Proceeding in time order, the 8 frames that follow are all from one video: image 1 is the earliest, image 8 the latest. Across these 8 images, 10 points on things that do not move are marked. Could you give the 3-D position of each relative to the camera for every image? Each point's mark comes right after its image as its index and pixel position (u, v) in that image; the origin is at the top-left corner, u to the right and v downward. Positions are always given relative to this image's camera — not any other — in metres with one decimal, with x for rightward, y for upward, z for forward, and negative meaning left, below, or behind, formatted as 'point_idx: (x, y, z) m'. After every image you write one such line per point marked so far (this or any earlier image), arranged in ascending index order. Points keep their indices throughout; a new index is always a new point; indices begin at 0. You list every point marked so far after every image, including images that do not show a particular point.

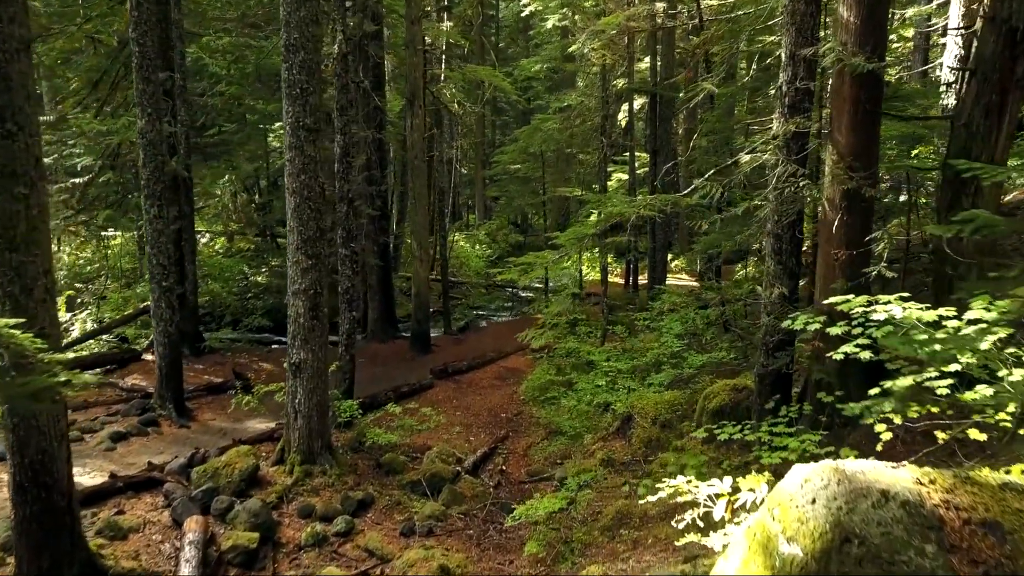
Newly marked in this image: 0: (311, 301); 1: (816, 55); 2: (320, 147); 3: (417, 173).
0: (-2.8, -0.2, +8.1) m
1: (+3.4, +2.6, +6.4) m
2: (-2.7, +2.0, +8.1) m
3: (-2.4, +2.9, +14.8) m
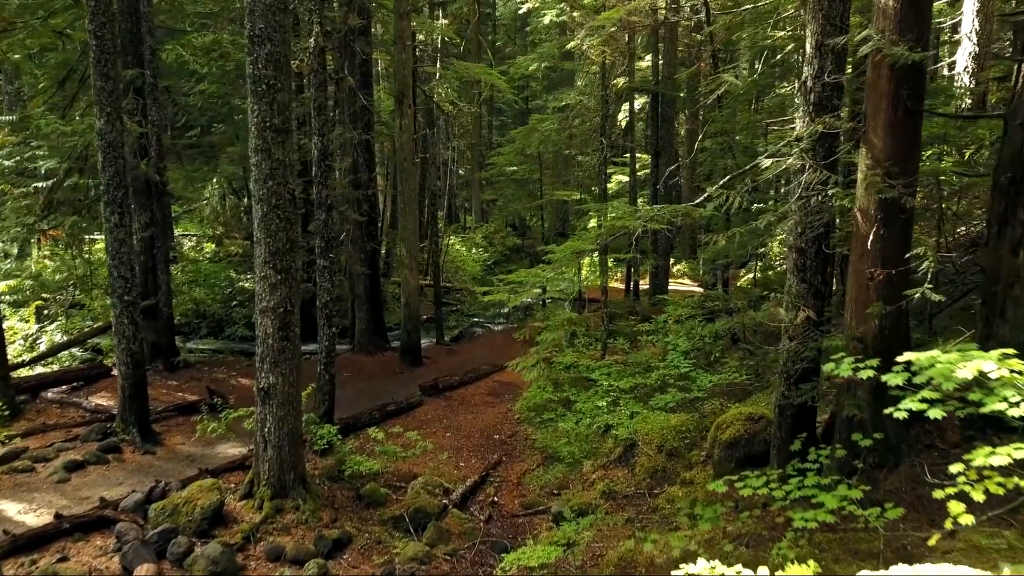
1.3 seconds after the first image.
0: (-2.9, -0.4, +7.3) m
1: (+3.3, +2.4, +5.6) m
2: (-2.8, +1.8, +7.3) m
3: (-2.6, +2.7, +14.0) m
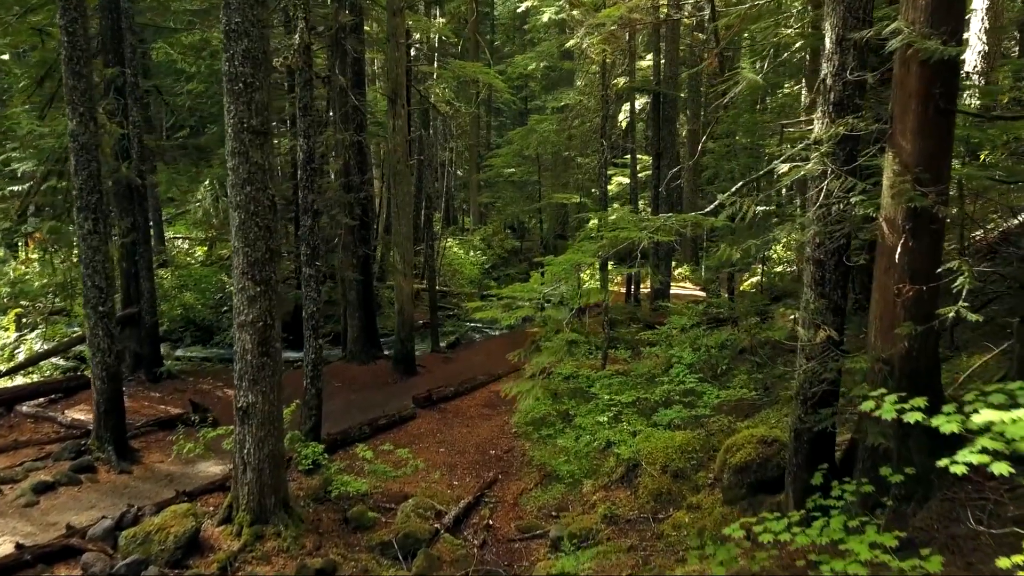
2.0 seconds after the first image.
0: (-3.0, -0.6, +6.9) m
1: (+3.2, +2.2, +5.2) m
2: (-2.9, +1.6, +6.9) m
3: (-2.6, +2.5, +13.5) m
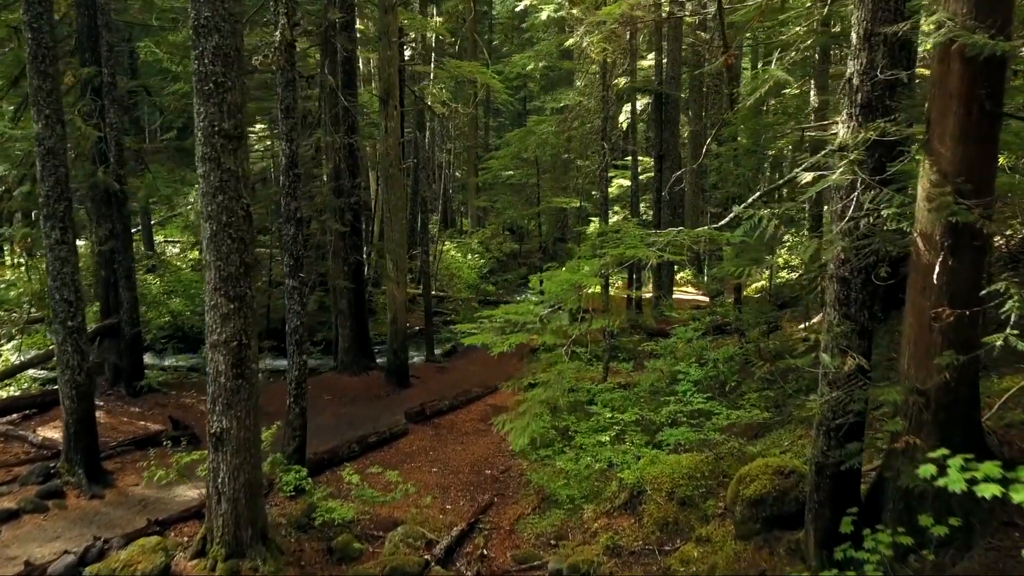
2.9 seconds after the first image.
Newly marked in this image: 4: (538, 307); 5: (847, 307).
0: (-3.0, -0.8, +6.4) m
1: (+3.2, +2.0, +4.7) m
2: (-2.9, +1.4, +6.4) m
3: (-2.7, +2.3, +13.0) m
4: (+0.3, -0.3, +7.2) m
5: (+2.8, -0.2, +4.9) m
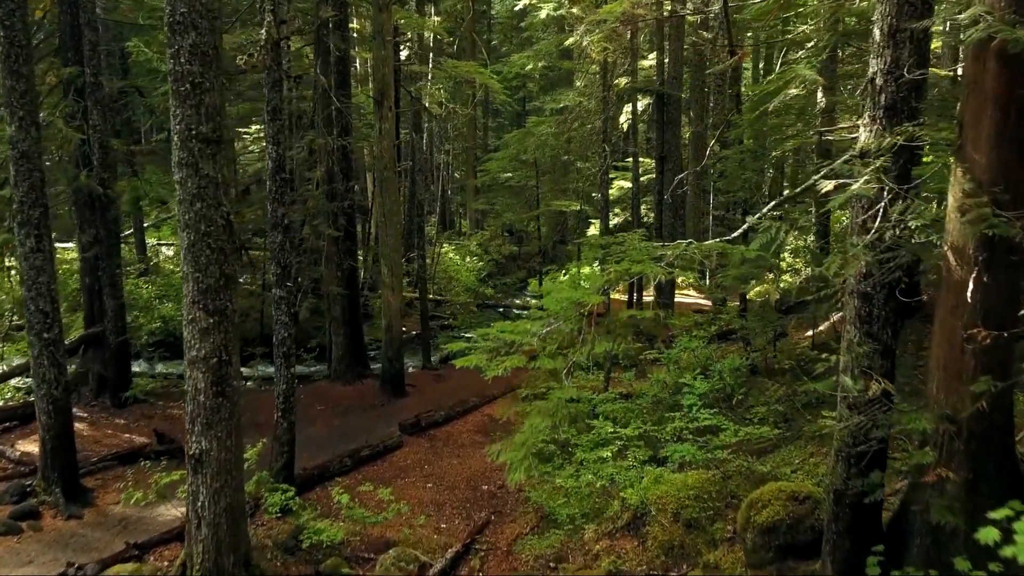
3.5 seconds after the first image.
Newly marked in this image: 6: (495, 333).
0: (-3.1, -0.9, +6.0) m
1: (+3.1, +1.9, +4.3) m
2: (-3.0, +1.3, +6.0) m
3: (-2.7, +2.2, +12.6) m
4: (+0.3, -0.4, +6.8) m
5: (+2.8, -0.3, +4.5) m
6: (-0.2, -0.4, +7.0) m
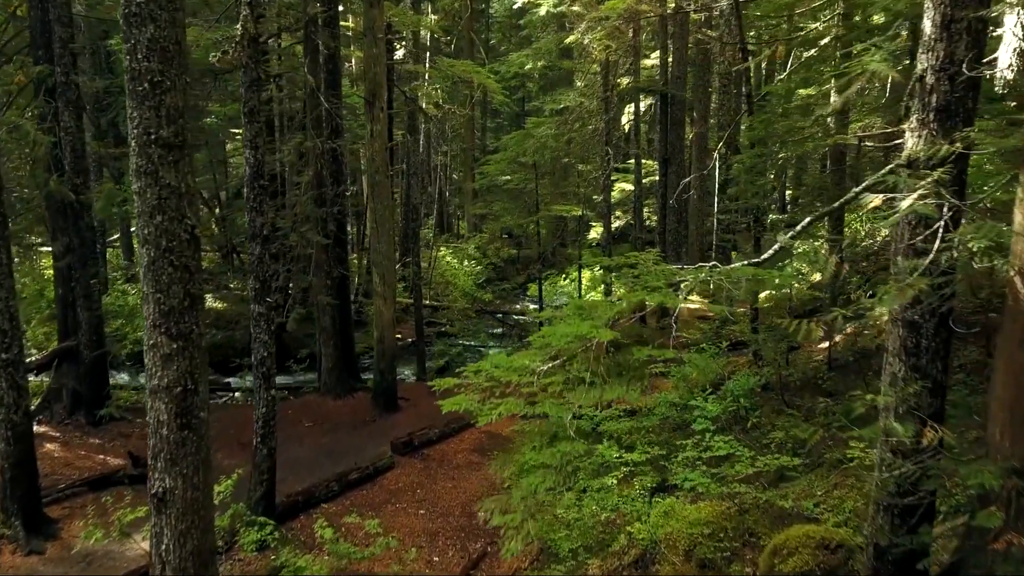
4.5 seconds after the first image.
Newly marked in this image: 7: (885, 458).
0: (-3.1, -1.1, +5.4) m
1: (+3.1, +1.7, +3.7) m
2: (-3.0, +1.1, +5.4) m
3: (-2.8, +2.0, +12.1) m
4: (+0.3, -0.6, +6.2) m
5: (+2.8, -0.5, +3.9) m
6: (-0.2, -0.6, +6.4) m
7: (+2.7, -1.2, +4.1) m
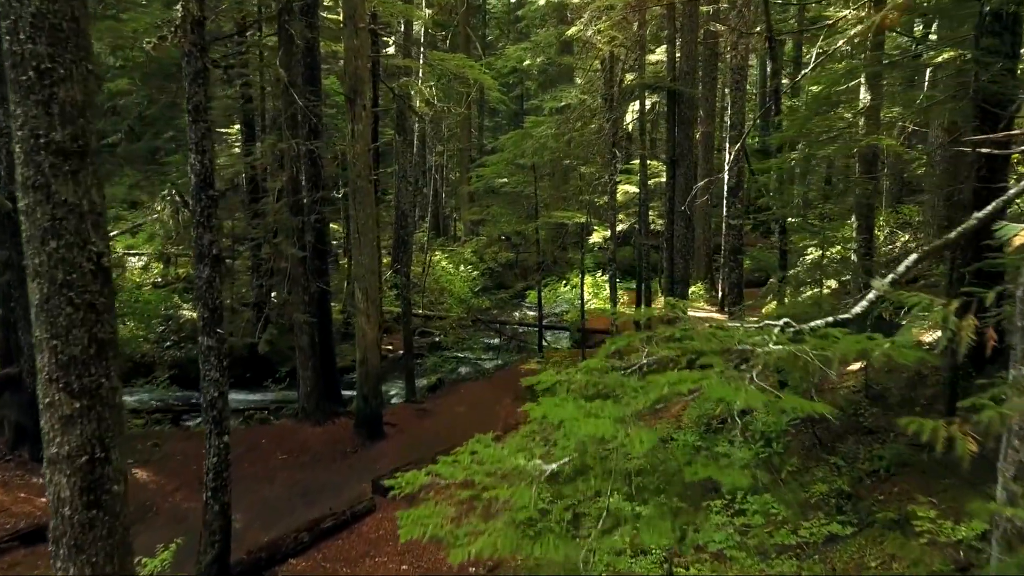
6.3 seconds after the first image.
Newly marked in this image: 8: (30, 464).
0: (-3.2, -1.4, +4.3) m
1: (+3.0, +1.4, +2.6) m
2: (-3.1, +0.8, +4.3) m
3: (-2.8, +1.7, +10.9) m
4: (+0.2, -0.9, +5.1) m
5: (+2.7, -0.8, +2.8) m
6: (-0.2, -0.9, +5.3) m
7: (+2.6, -1.5, +3.0) m
8: (-7.6, -2.8, +9.1) m
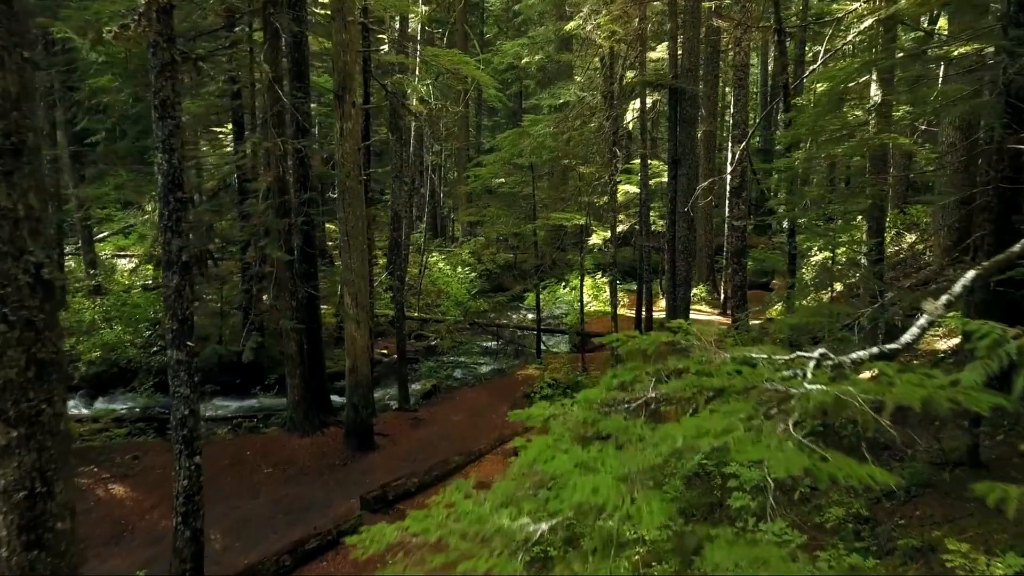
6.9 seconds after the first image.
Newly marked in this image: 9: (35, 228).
0: (-3.2, -1.5, +3.9) m
1: (+3.0, +1.3, +2.2) m
2: (-3.1, +0.7, +3.9) m
3: (-2.9, +1.6, +10.5) m
4: (+0.1, -1.0, +4.7) m
5: (+2.6, -0.9, +2.4) m
6: (-0.3, -1.0, +4.9) m
7: (+2.5, -1.6, +2.5) m
8: (-7.6, -2.9, +8.6) m
9: (-3.1, +0.4, +3.8) m
